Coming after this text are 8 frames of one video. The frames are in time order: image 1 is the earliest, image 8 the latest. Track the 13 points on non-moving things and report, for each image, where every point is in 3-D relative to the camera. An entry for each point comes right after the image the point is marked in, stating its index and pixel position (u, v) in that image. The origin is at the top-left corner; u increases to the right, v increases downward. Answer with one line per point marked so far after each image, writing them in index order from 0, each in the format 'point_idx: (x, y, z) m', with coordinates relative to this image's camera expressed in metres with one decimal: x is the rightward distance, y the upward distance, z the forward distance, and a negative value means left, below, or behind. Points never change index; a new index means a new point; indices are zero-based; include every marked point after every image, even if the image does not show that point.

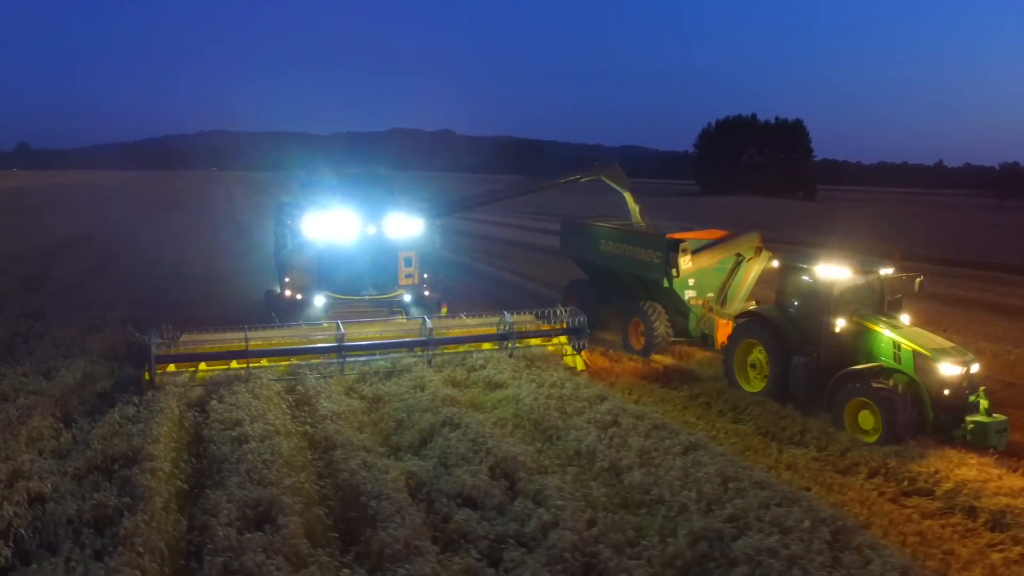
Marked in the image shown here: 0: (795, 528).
0: (+2.1, -1.7, +5.3) m
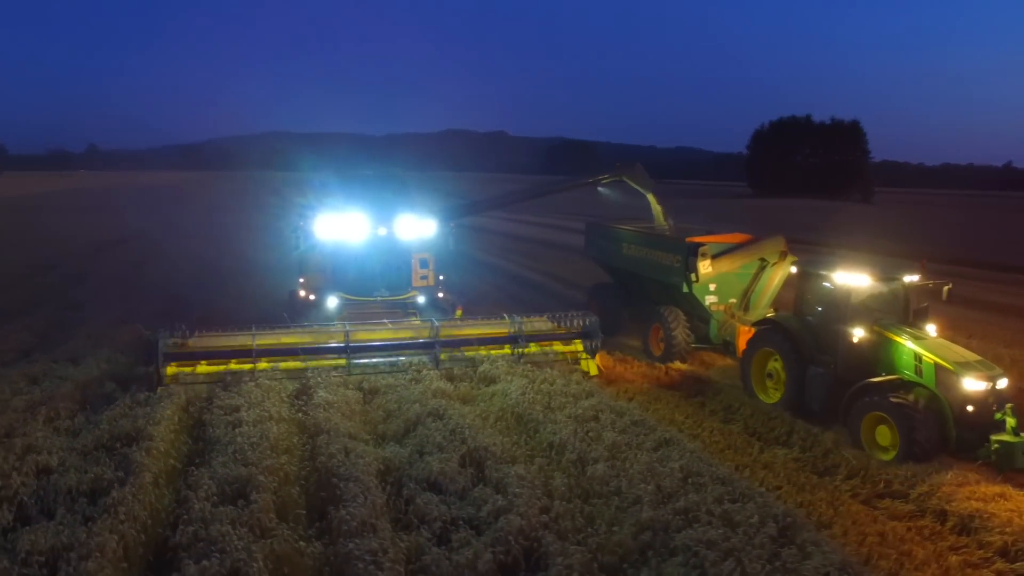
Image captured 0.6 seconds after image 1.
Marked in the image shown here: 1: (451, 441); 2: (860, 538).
0: (+1.7, -1.7, +5.4) m
1: (-0.6, -1.5, +6.9) m
2: (+2.8, -2.0, +5.8) m
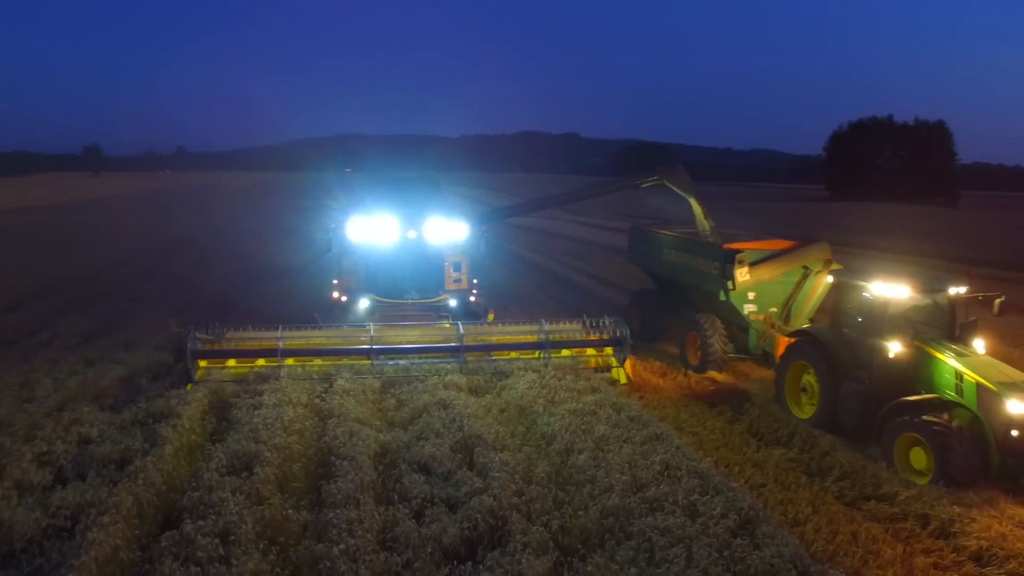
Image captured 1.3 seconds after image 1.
0: (+1.5, -1.8, +5.7) m
1: (-0.6, -1.4, +7.4) m
2: (+2.6, -2.0, +5.9) m
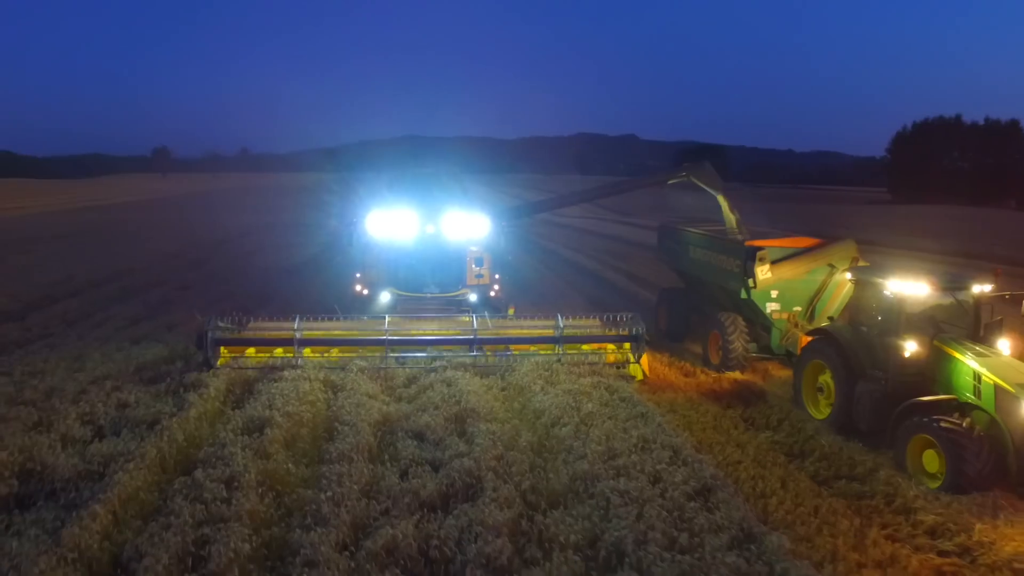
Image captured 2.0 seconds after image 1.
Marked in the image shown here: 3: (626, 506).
0: (+1.3, -1.6, +6.1) m
1: (-0.7, -1.3, +8.0) m
2: (+2.4, -1.9, +6.3) m
3: (+0.9, -1.7, +5.6) m
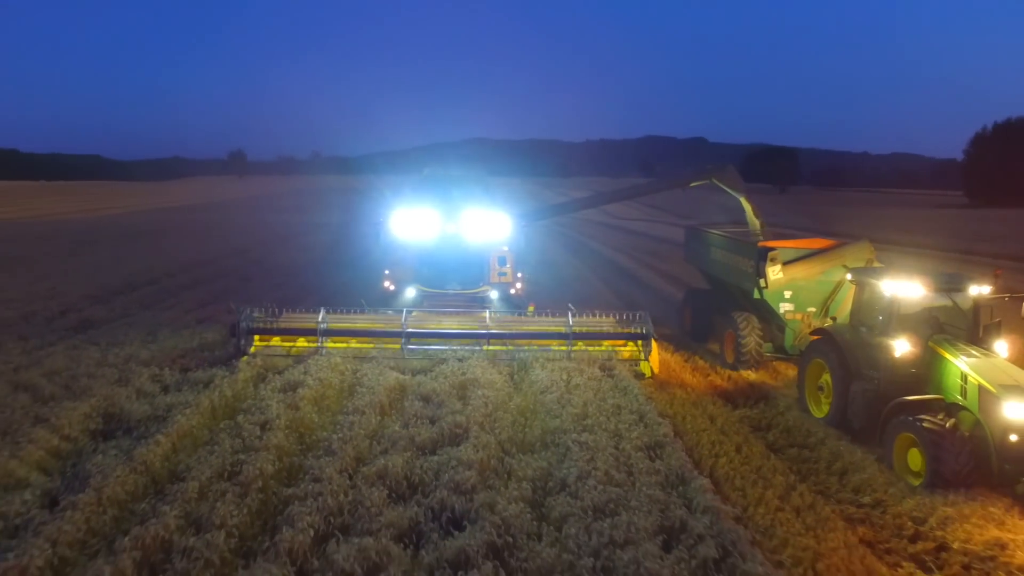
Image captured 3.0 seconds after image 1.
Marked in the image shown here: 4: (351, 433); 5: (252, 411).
0: (+1.1, -1.5, +7.2) m
1: (-0.7, -1.1, +9.2) m
2: (+2.2, -1.8, +7.2) m
3: (+0.6, -1.5, +6.7) m
4: (-1.6, -1.4, +7.0) m
5: (-2.7, -1.3, +7.6) m
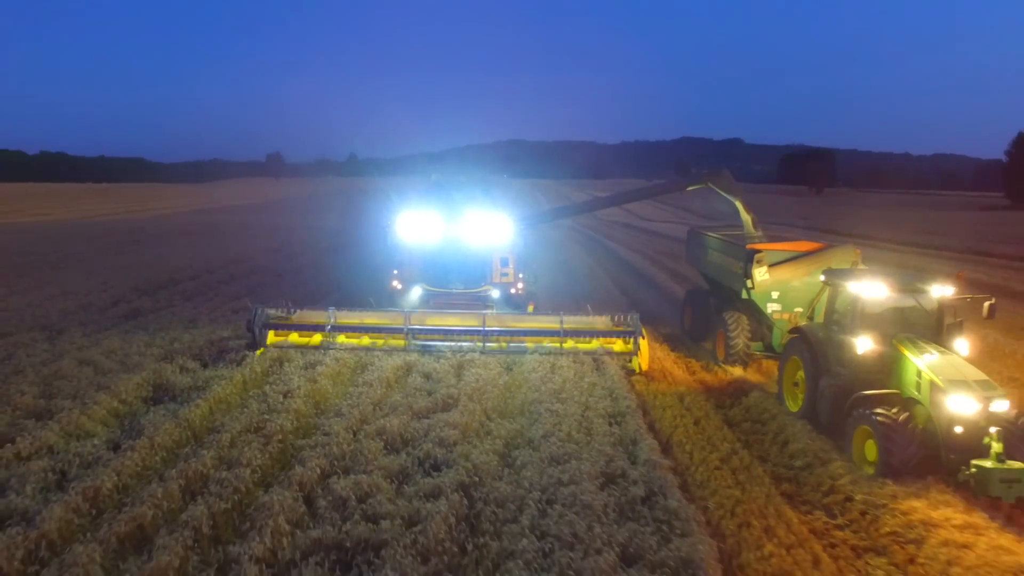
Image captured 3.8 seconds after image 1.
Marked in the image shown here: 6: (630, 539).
0: (+0.9, -1.4, +8.3) m
1: (-0.8, -1.0, +10.5) m
2: (+2.0, -1.7, +8.3) m
3: (+0.4, -1.4, +7.8) m
4: (-1.7, -1.3, +8.2) m
5: (-2.9, -1.2, +9.0) m
6: (+0.9, -1.8, +5.3) m
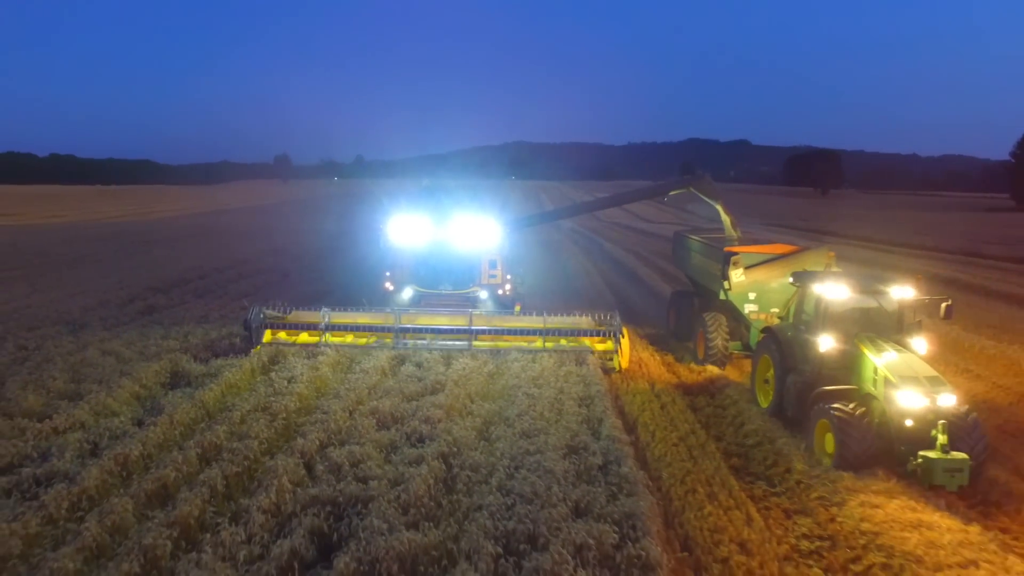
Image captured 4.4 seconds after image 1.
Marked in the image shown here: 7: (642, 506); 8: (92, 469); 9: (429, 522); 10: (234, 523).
0: (+0.7, -1.3, +9.2) m
1: (-1.0, -0.9, +11.4) m
2: (+1.8, -1.6, +9.2) m
3: (+0.2, -1.3, +8.7) m
4: (-2.0, -1.2, +9.1) m
5: (-3.1, -1.1, +9.9) m
6: (+0.6, -1.8, +6.2) m
7: (+1.1, -1.8, +6.1) m
8: (-3.7, -1.6, +6.4) m
9: (-0.7, -1.9, +5.8) m
10: (-2.2, -1.9, +5.8) m
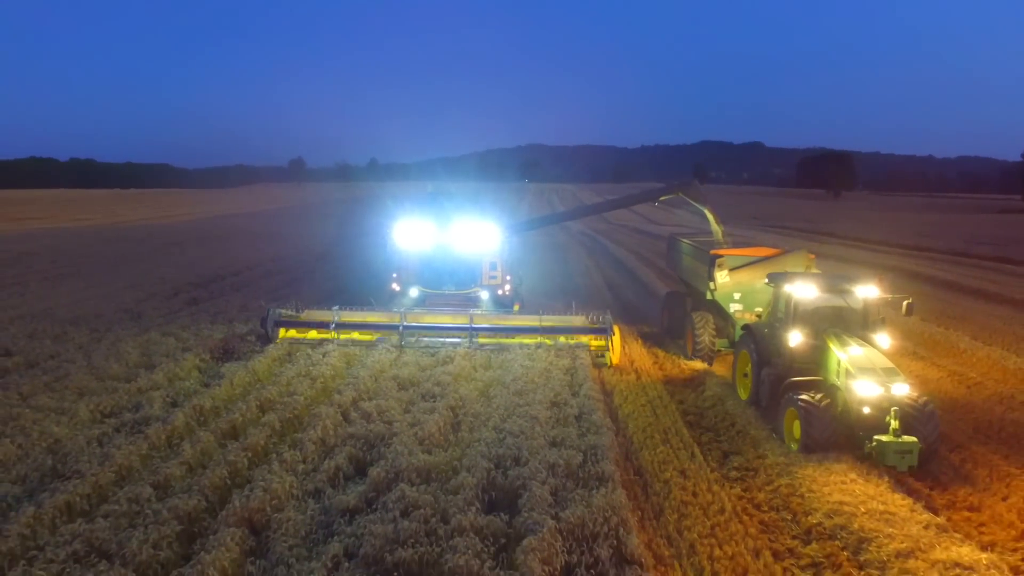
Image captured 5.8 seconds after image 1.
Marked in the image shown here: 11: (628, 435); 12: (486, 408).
0: (+0.7, -1.2, +11.0) m
1: (-1.0, -0.8, +13.1) m
2: (+1.8, -1.5, +10.9) m
3: (+0.1, -1.2, +10.5) m
4: (-2.0, -1.1, +11.0) m
5: (-3.2, -1.0, +11.7) m
6: (+0.5, -1.6, +7.9) m
7: (+1.0, -1.7, +7.8) m
8: (-3.8, -1.4, +8.2) m
9: (-0.8, -1.7, +7.6) m
10: (-2.3, -1.7, +7.6) m
11: (+1.4, -1.8, +8.8) m
12: (-0.3, -1.5, +8.7) m
